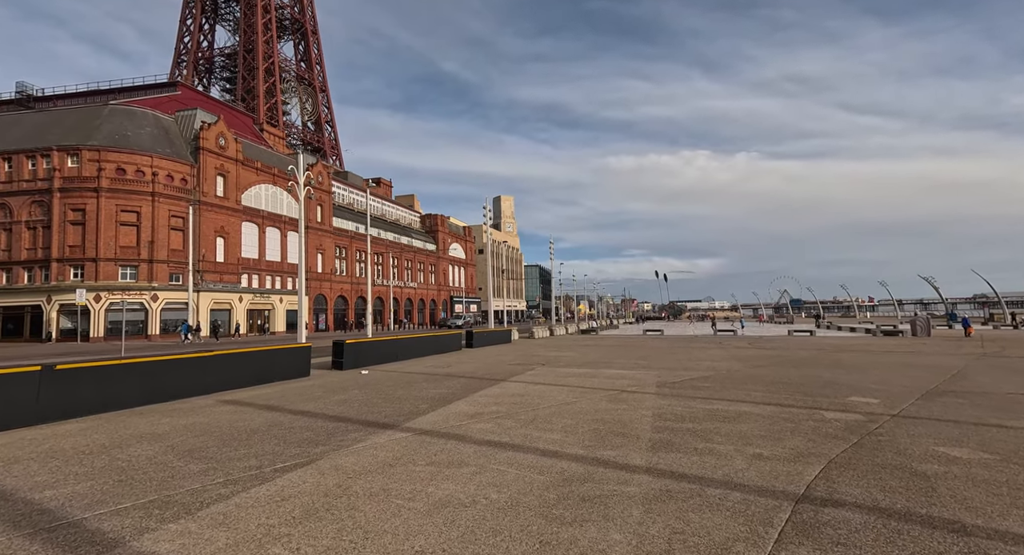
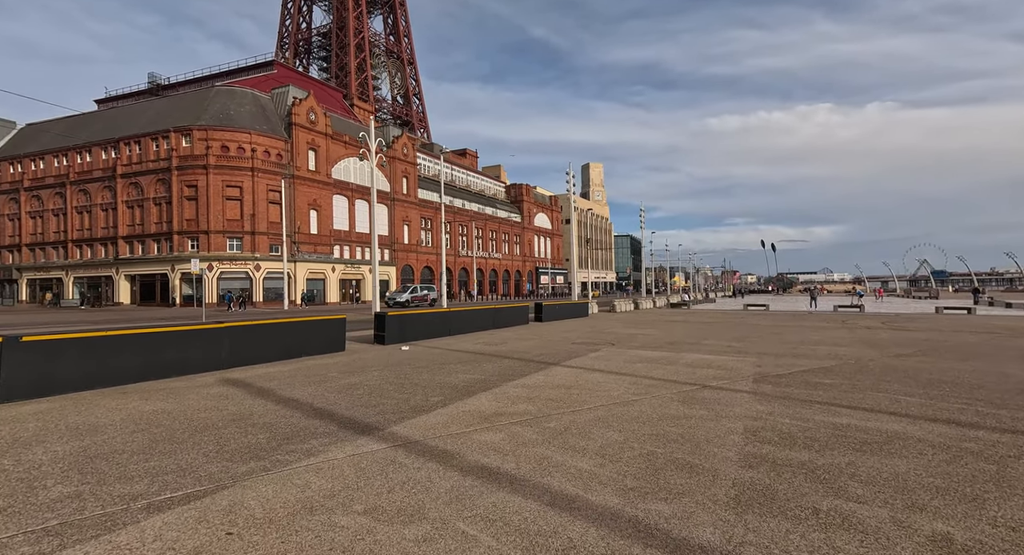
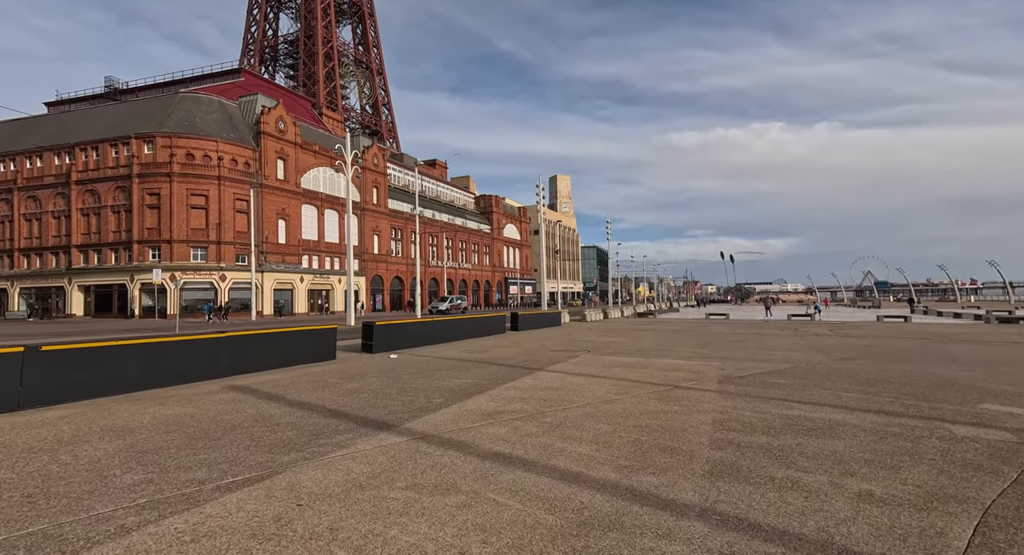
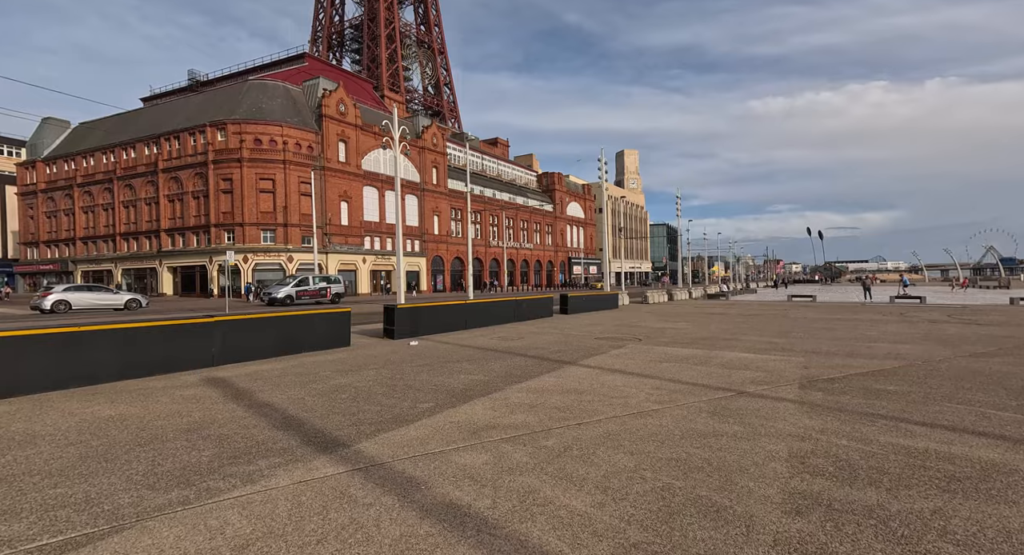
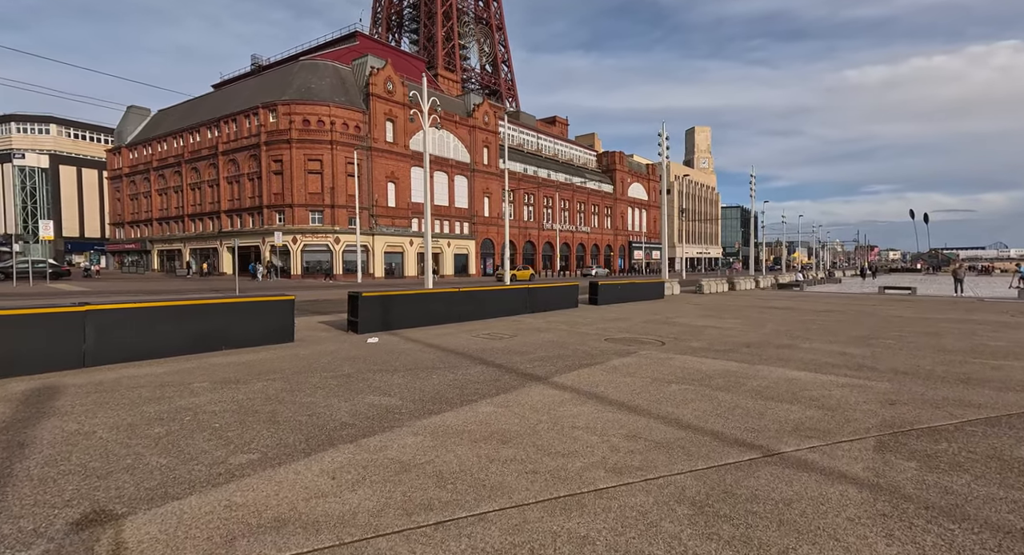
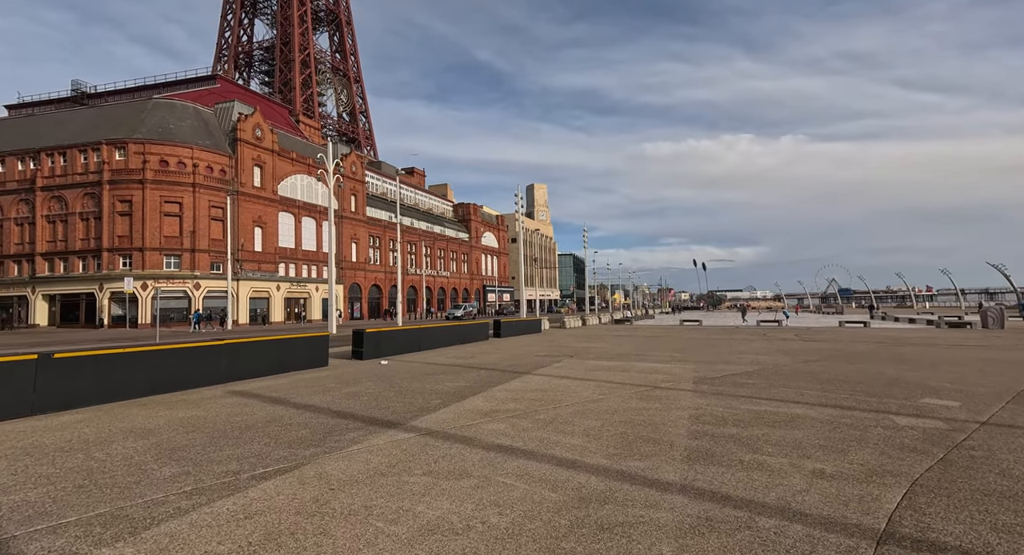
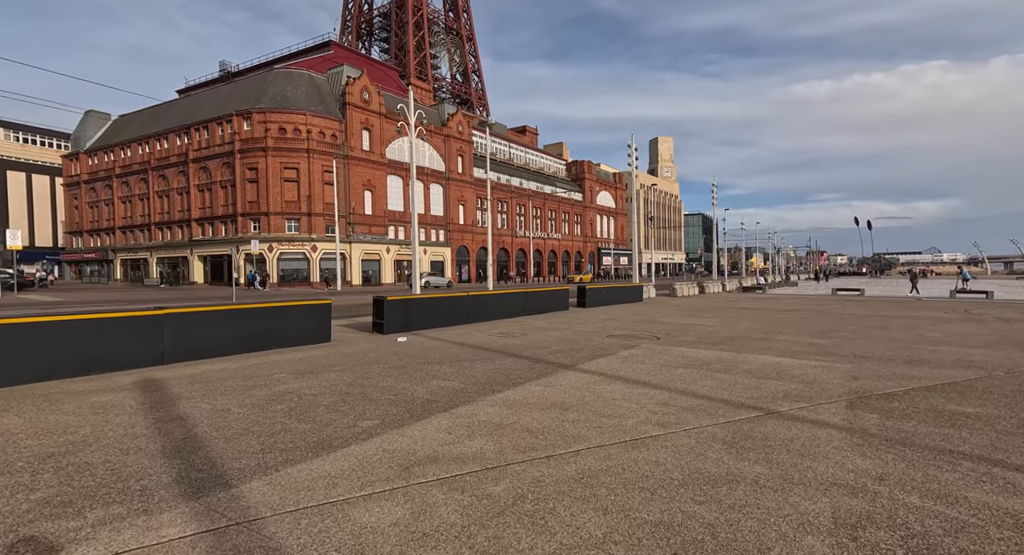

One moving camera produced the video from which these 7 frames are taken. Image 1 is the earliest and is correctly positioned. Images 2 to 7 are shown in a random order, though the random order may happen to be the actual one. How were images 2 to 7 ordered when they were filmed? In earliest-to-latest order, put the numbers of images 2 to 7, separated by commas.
6, 3, 2, 4, 7, 5
